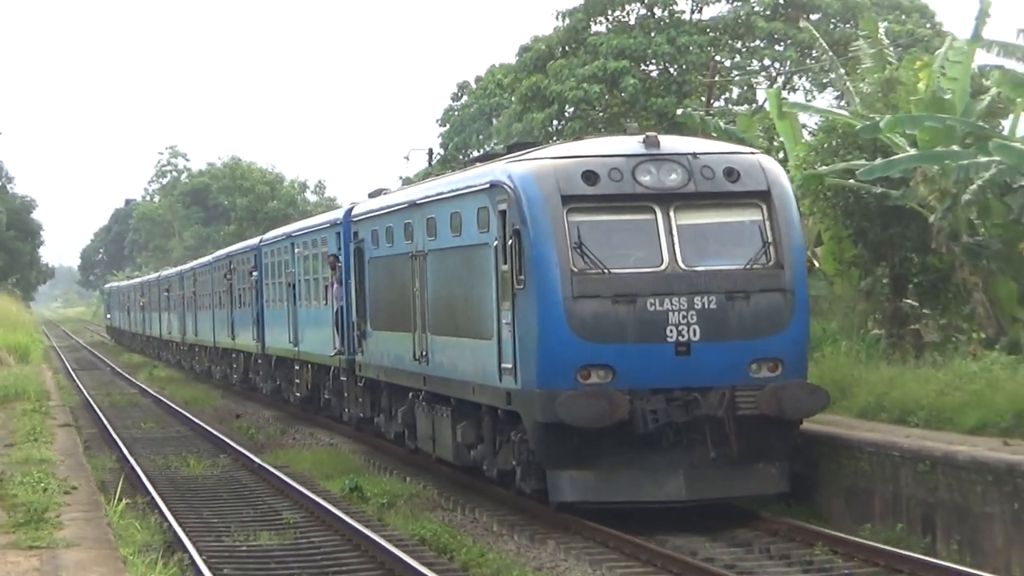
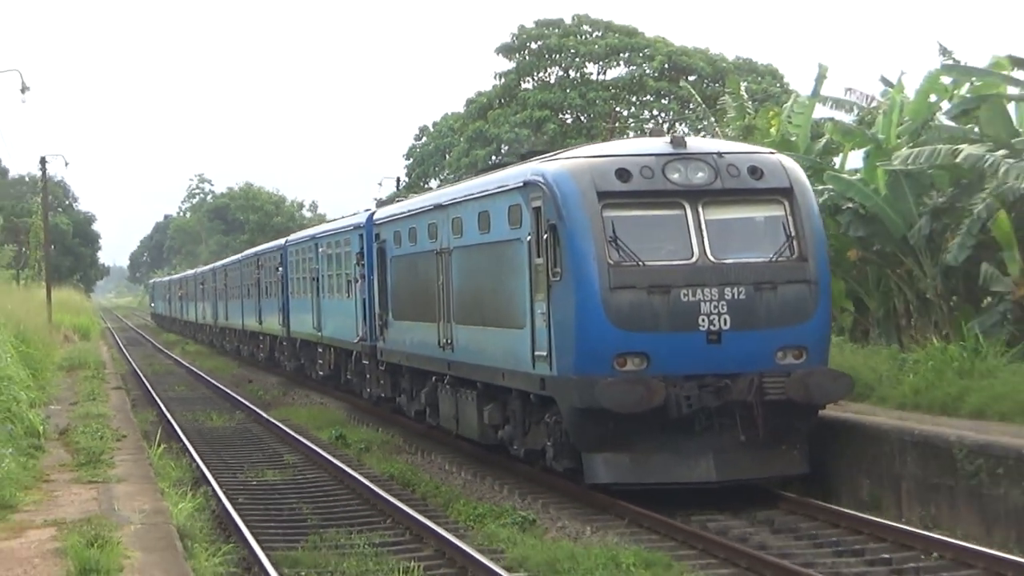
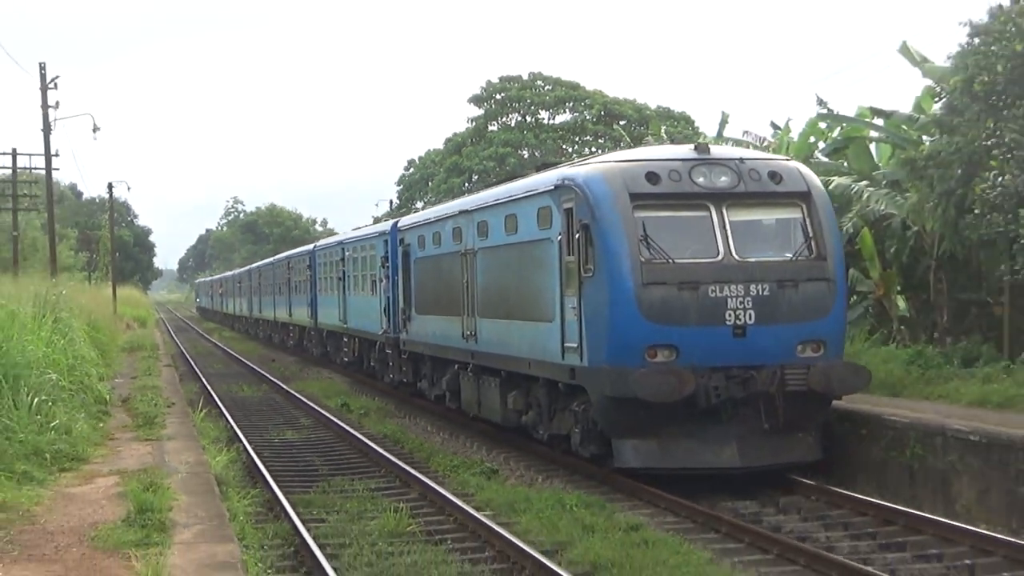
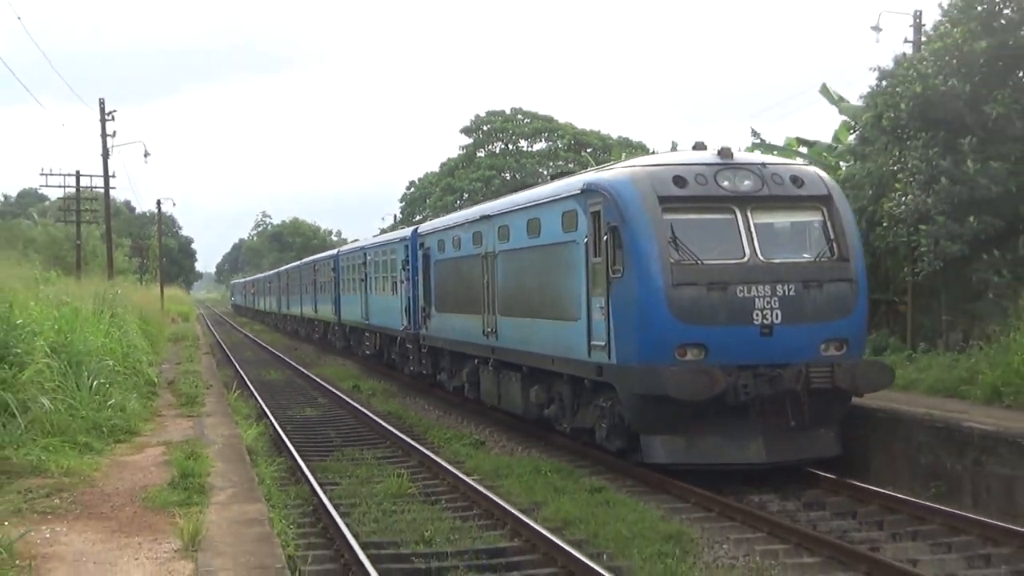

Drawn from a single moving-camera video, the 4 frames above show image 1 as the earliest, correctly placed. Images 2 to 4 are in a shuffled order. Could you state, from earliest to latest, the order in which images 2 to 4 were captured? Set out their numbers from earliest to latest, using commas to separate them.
2, 3, 4
